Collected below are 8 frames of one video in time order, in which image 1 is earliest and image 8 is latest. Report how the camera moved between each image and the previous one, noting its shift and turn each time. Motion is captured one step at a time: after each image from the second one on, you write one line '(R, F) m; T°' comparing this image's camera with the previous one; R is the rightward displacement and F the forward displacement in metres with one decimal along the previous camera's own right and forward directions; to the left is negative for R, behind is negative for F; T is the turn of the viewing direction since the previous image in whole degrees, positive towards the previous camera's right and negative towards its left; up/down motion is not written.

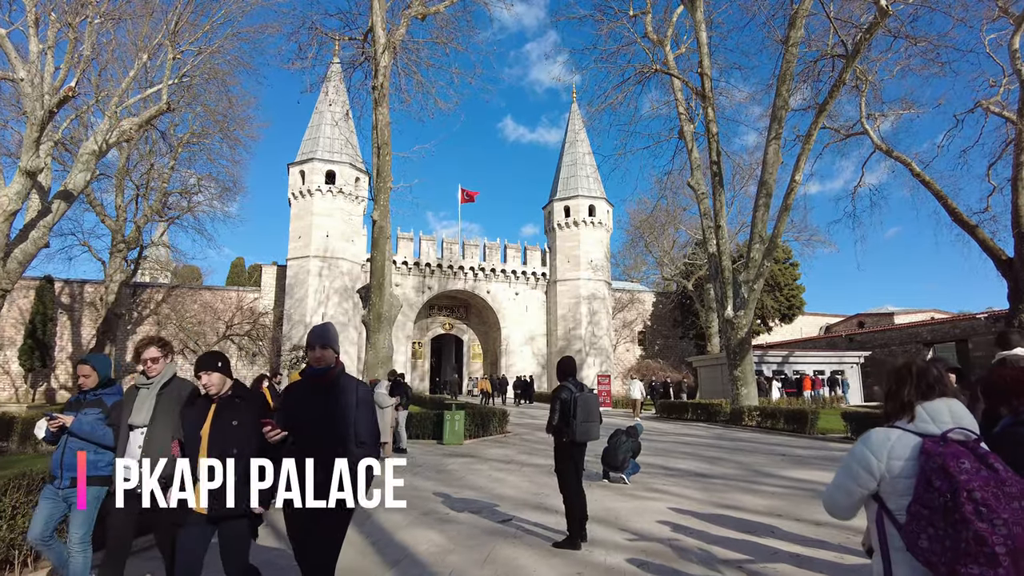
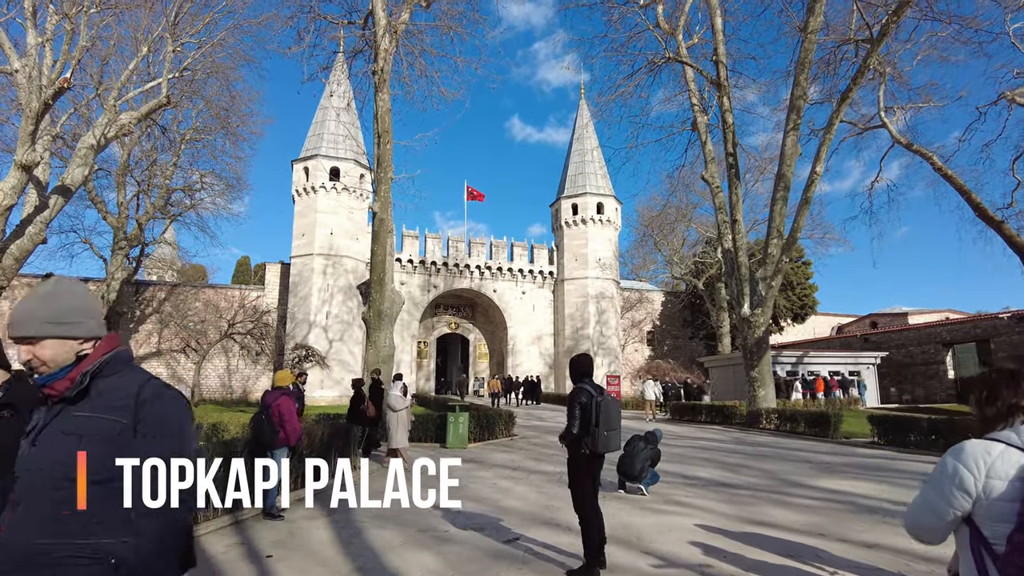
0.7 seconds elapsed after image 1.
(0.0, +0.6) m; -1°
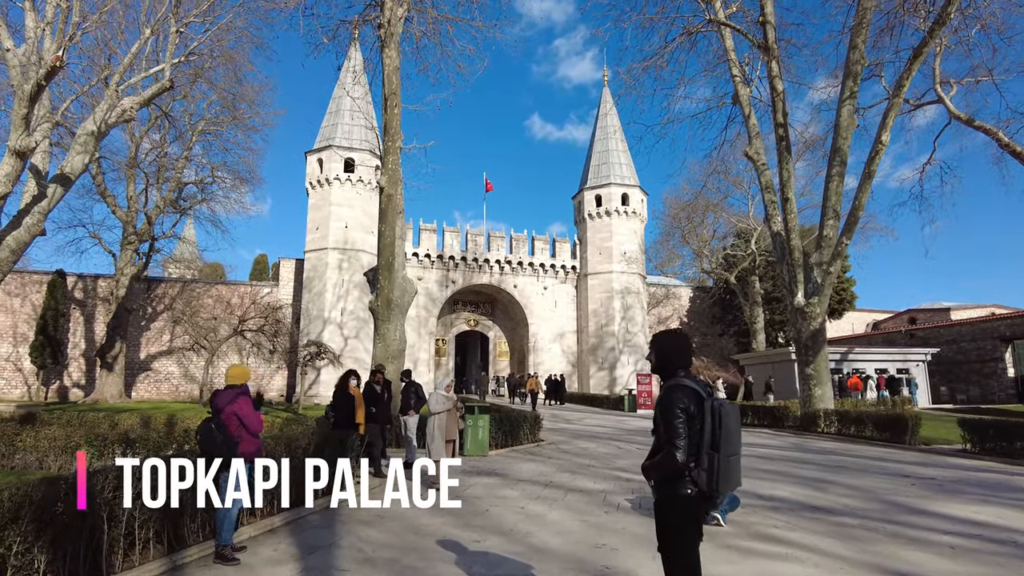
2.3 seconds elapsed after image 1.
(-0.1, +1.4) m; -2°
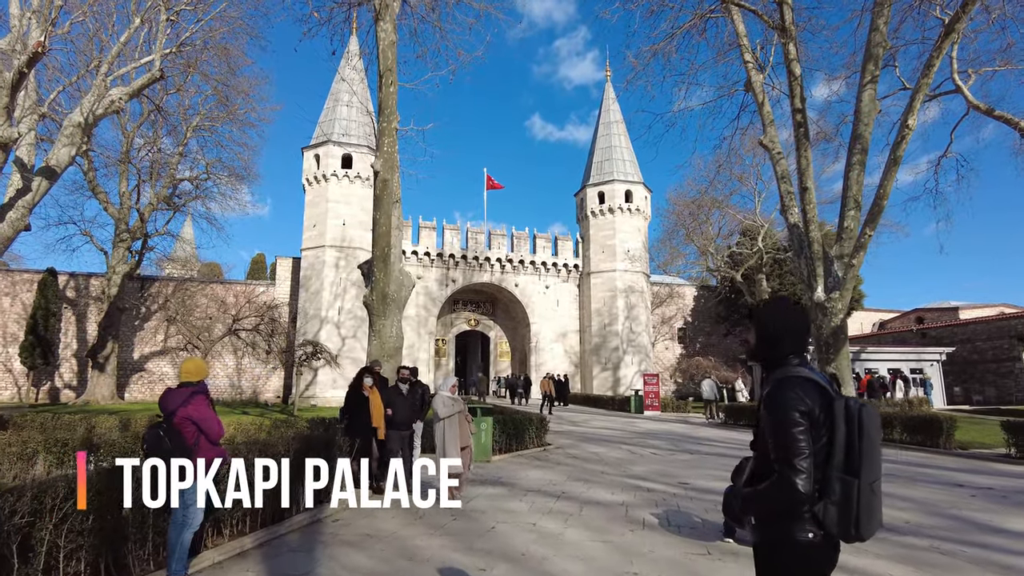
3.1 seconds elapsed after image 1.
(-0.1, +0.7) m; 0°
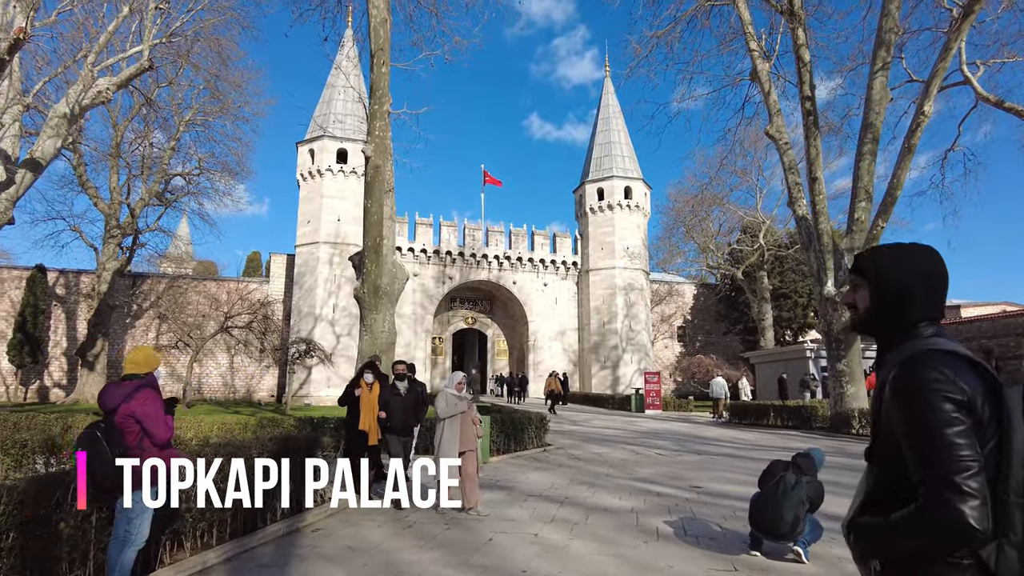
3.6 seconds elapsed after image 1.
(0.0, +0.5) m; 0°
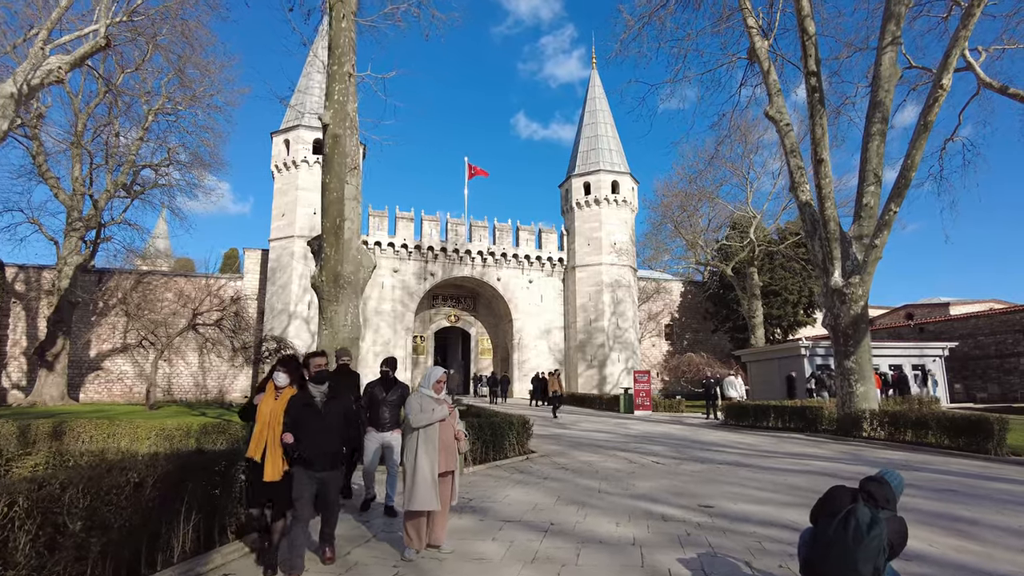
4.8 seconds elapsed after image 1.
(+0.1, +1.0) m; +1°
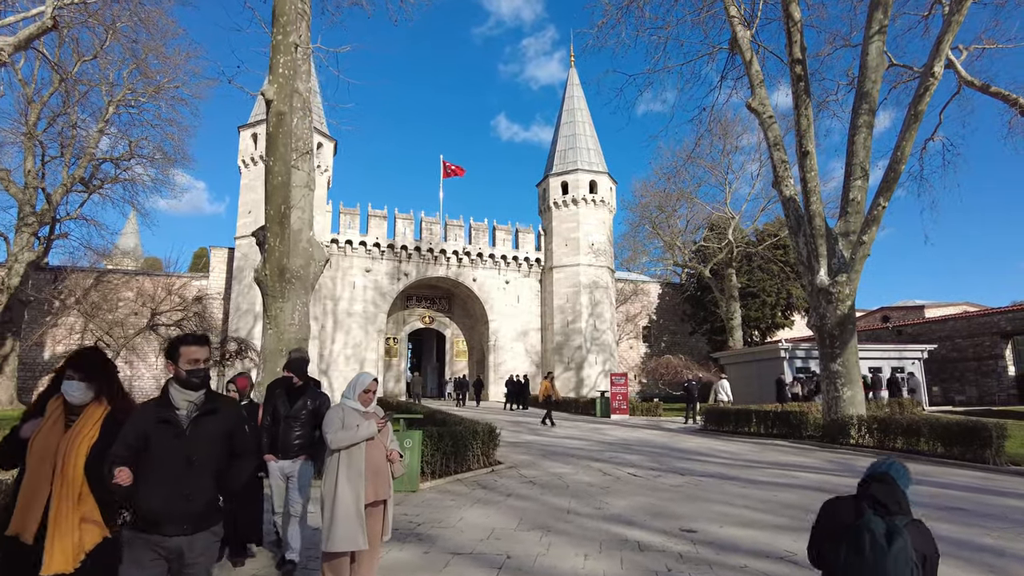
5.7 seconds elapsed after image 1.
(+0.2, +0.7) m; +2°
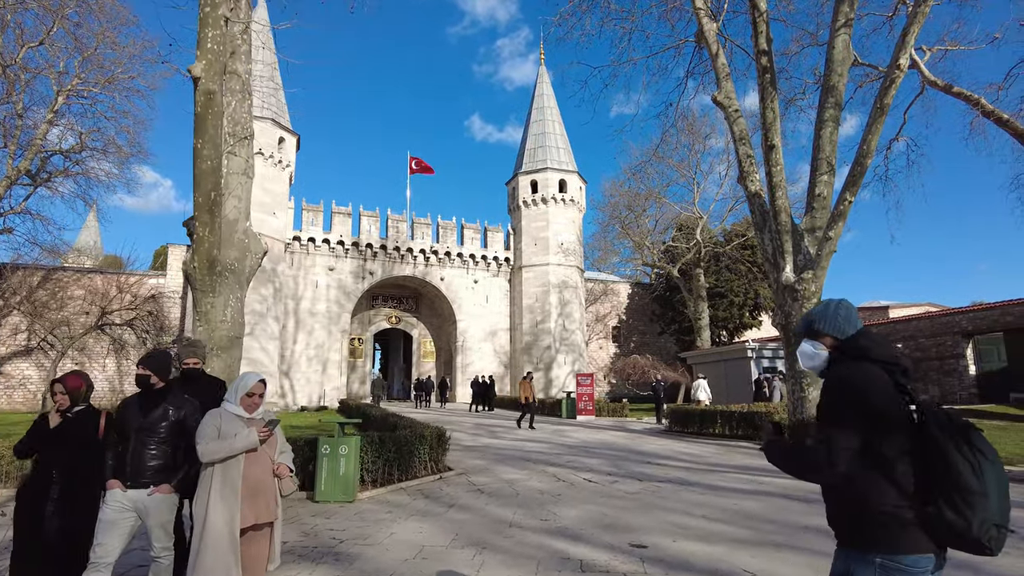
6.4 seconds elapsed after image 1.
(+0.3, +0.5) m; +3°
